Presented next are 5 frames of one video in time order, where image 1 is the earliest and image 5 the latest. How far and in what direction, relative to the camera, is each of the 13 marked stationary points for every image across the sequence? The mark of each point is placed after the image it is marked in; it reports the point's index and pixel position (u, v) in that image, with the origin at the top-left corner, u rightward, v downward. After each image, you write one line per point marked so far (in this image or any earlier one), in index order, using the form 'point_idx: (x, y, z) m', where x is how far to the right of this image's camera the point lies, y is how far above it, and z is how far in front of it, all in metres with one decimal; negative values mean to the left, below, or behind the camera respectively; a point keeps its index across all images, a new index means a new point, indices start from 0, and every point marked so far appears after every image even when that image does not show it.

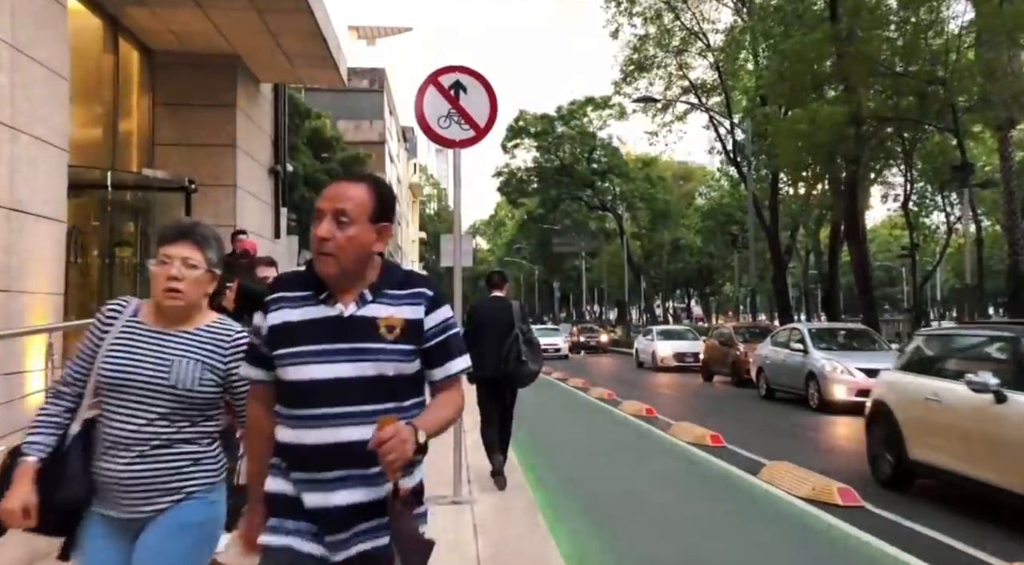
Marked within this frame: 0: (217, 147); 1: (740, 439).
0: (-5.3, +2.4, +15.0) m
1: (+3.9, -2.6, +14.0) m
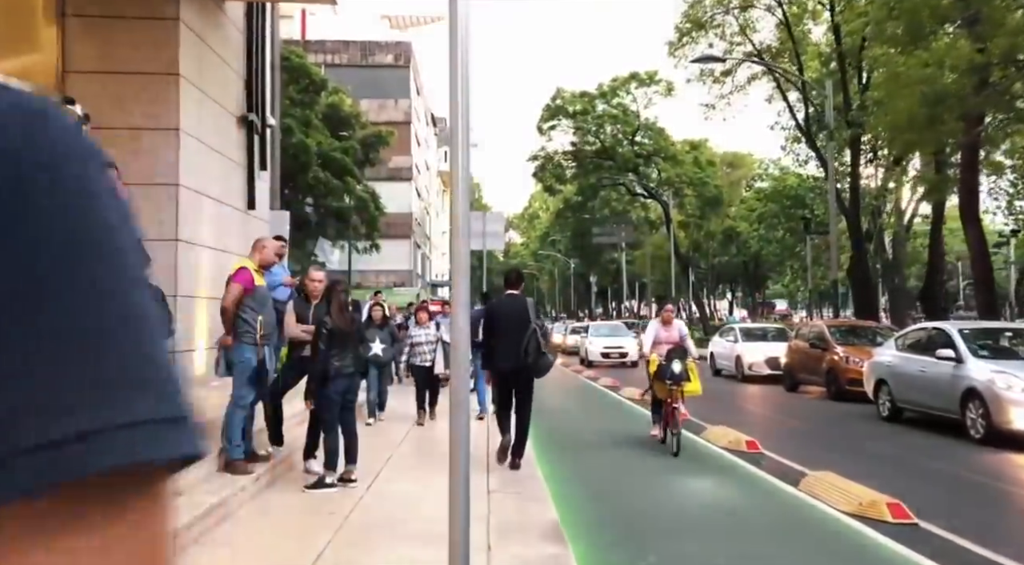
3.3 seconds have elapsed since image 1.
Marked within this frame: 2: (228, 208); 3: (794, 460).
0: (-4.7, +2.7, +10.9) m
1: (+4.5, -2.4, +9.5) m
2: (-4.5, +1.2, +13.1) m
3: (+3.8, -2.3, +11.1) m
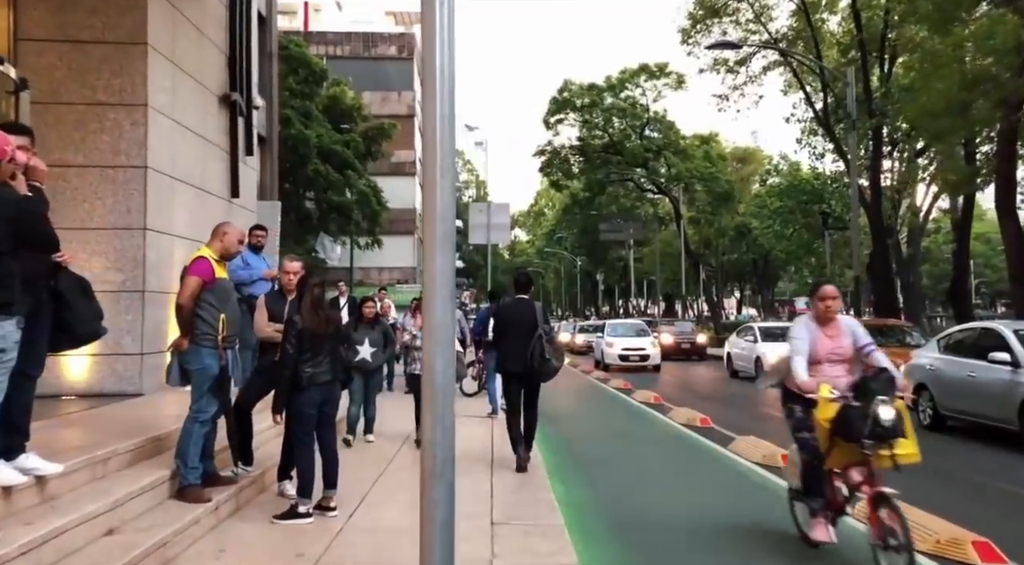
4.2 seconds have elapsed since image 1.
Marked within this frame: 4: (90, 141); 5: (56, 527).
0: (-4.6, +2.8, +9.7) m
1: (+4.5, -2.4, +8.3) m
2: (-4.4, +1.2, +11.9) m
3: (+3.8, -2.3, +9.9) m
4: (-4.9, +1.6, +9.7) m
5: (-2.4, -1.3, +4.5) m
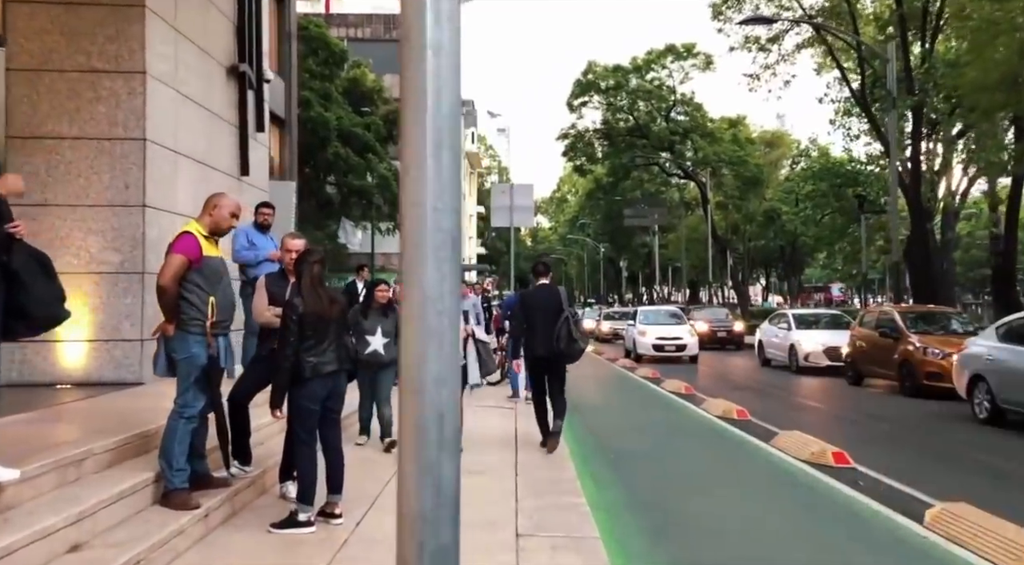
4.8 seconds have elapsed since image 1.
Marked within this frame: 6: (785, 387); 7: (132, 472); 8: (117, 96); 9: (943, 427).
0: (-4.3, +3.0, +9.0) m
1: (+4.8, -2.2, +7.5) m
2: (-4.0, +1.5, +11.2) m
3: (+4.1, -2.1, +9.0) m
4: (-4.6, +1.8, +9.0) m
5: (-2.3, -1.2, +3.8) m
6: (+5.9, -2.2, +18.1) m
7: (-2.4, -1.2, +5.3) m
8: (-4.3, +2.0, +9.0) m
9: (+6.6, -2.2, +12.7) m
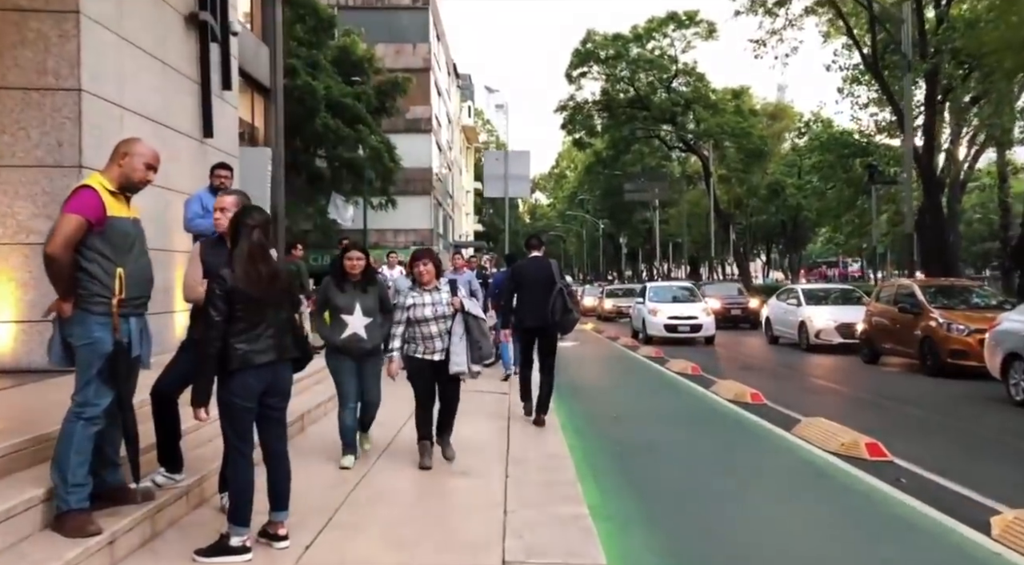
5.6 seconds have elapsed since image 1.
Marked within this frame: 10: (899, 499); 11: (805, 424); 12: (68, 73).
0: (-4.4, +3.2, +7.8) m
1: (+4.7, -1.9, +6.4) m
2: (-4.1, +1.8, +10.1) m
3: (+4.0, -1.8, +8.0) m
4: (-4.7, +2.1, +7.8) m
5: (-2.4, -1.1, +2.7) m
6: (+5.8, -1.7, +17.0) m
7: (-2.5, -1.0, +4.2) m
8: (-4.4, +2.3, +7.8) m
9: (+6.5, -1.8, +11.7) m
10: (+3.1, -1.7, +6.8) m
11: (+3.3, -1.6, +9.5) m
12: (-4.2, +2.0, +7.9) m
